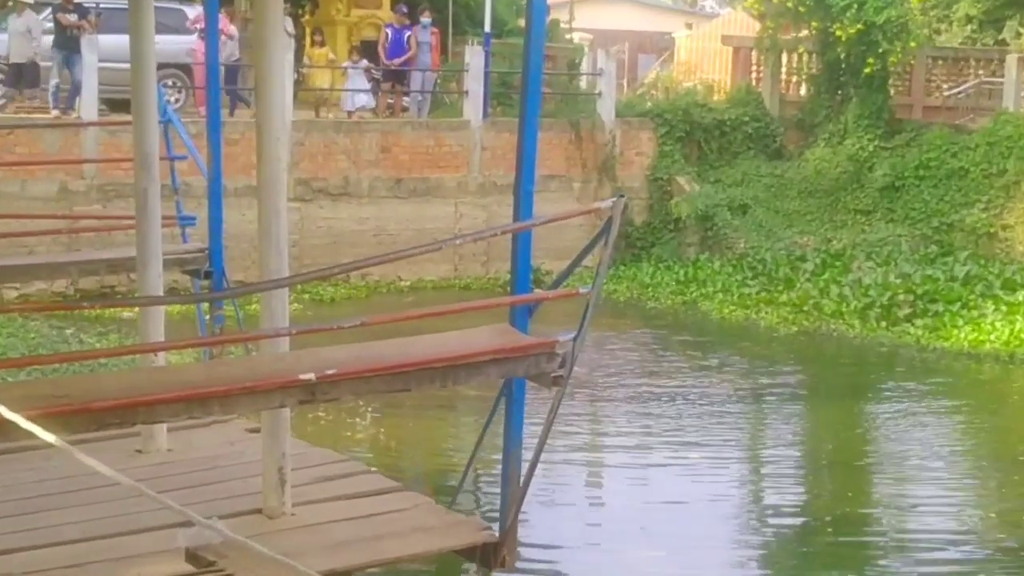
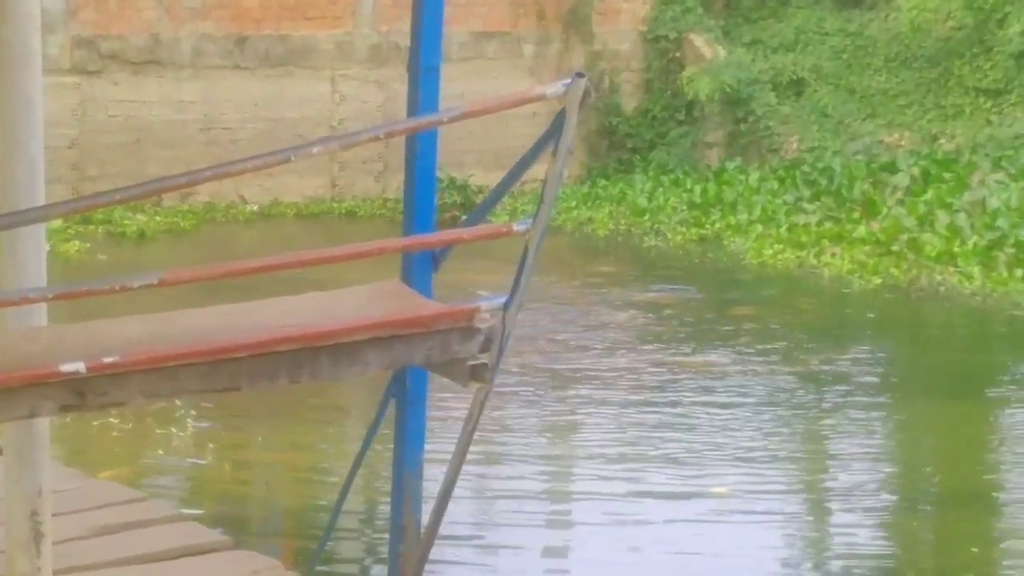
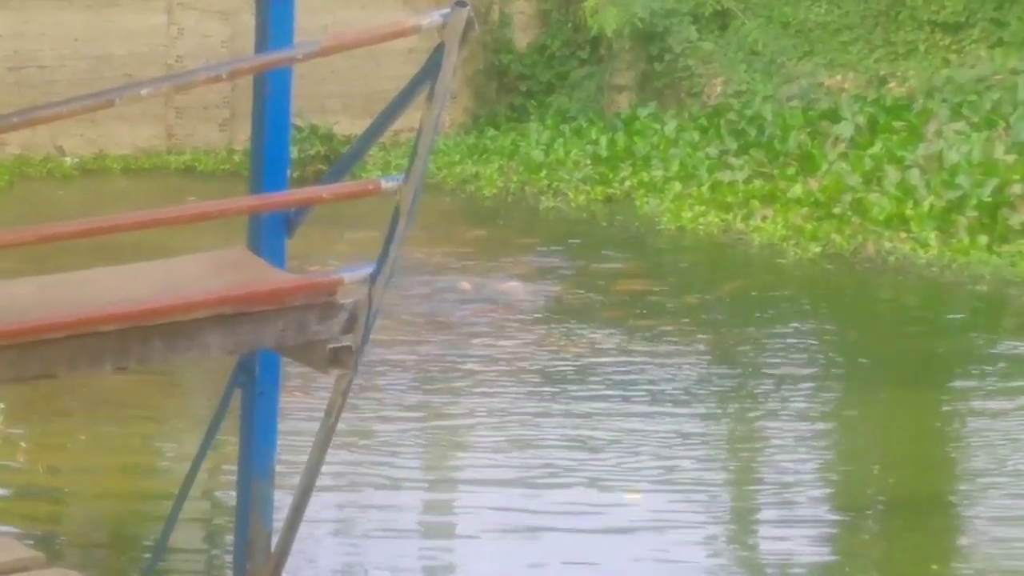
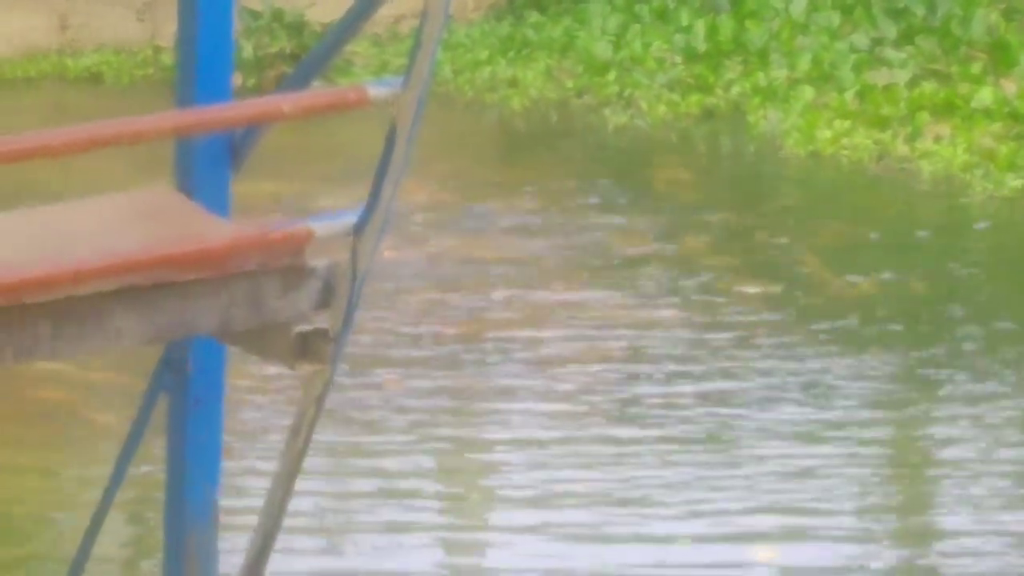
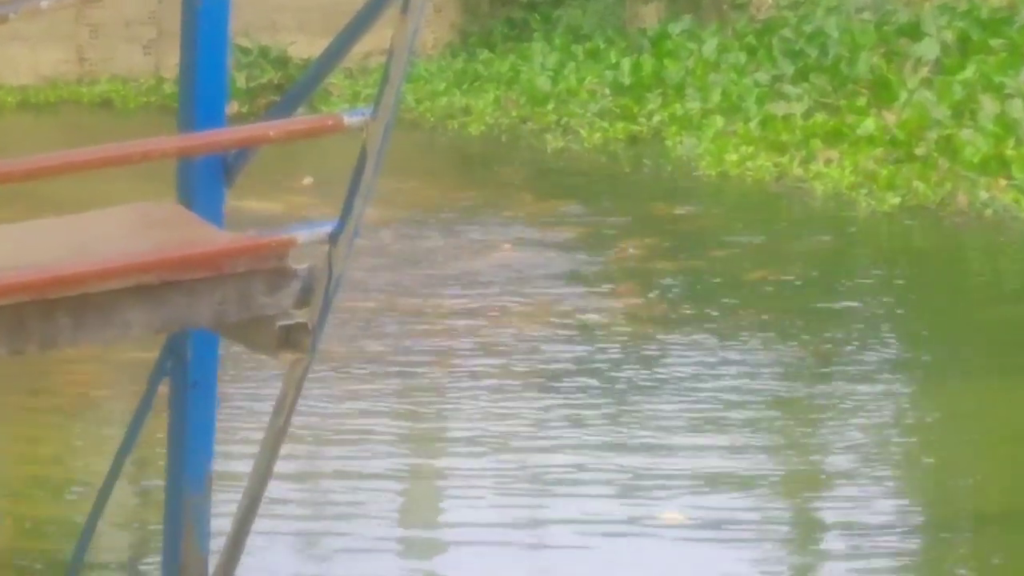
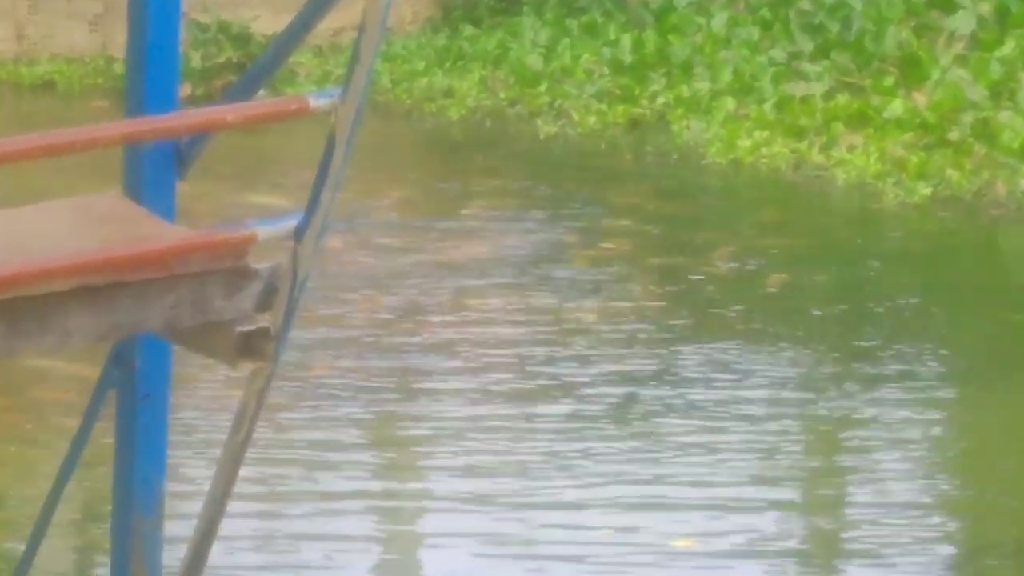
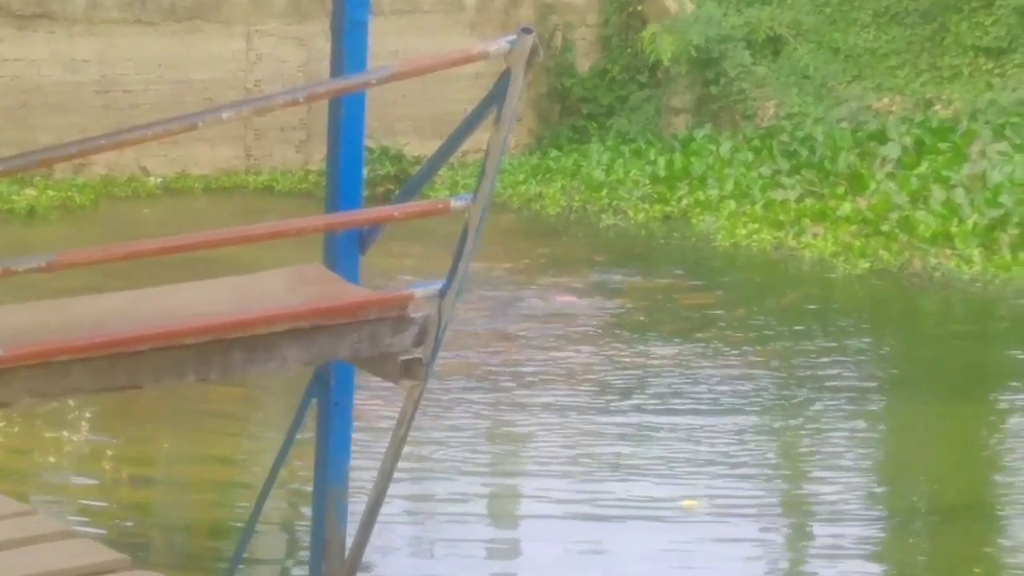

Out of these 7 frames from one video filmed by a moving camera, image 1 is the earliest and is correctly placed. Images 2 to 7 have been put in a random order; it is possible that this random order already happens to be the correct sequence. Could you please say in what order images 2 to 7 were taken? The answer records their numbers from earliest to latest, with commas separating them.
2, 7, 3, 5, 6, 4
